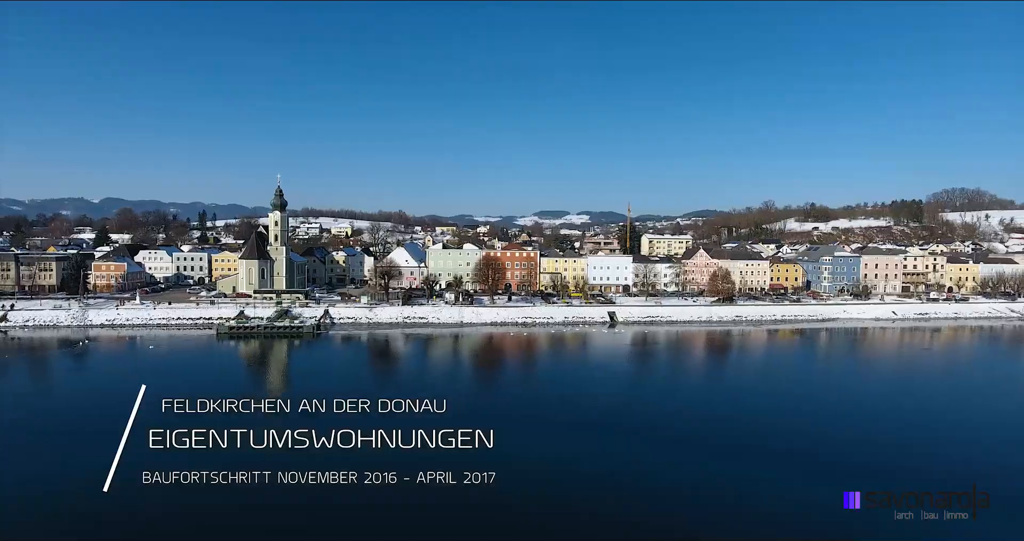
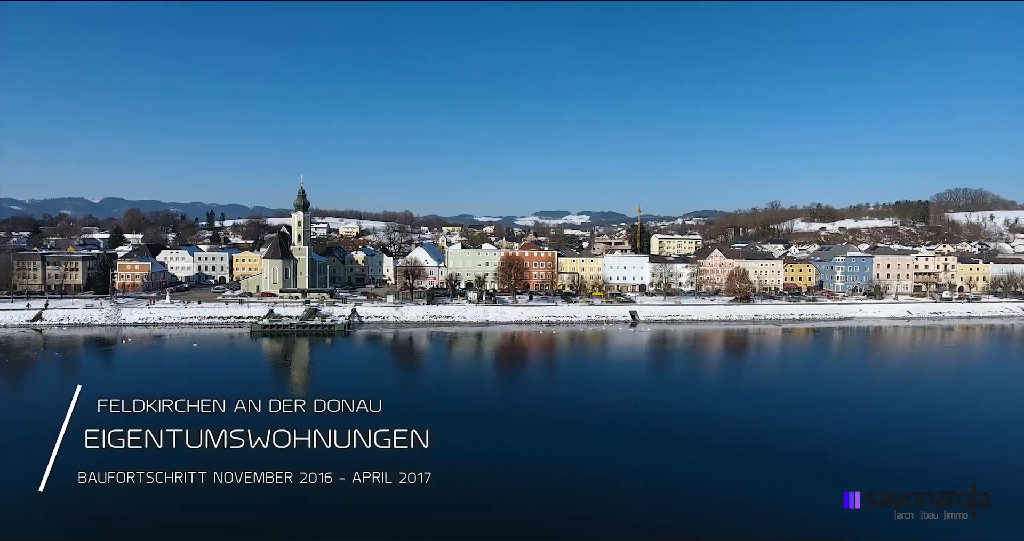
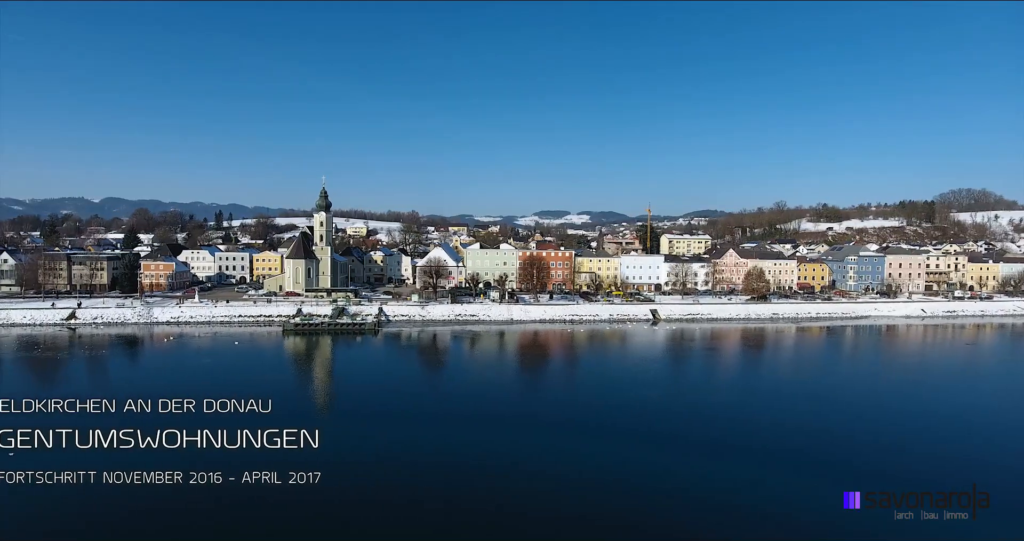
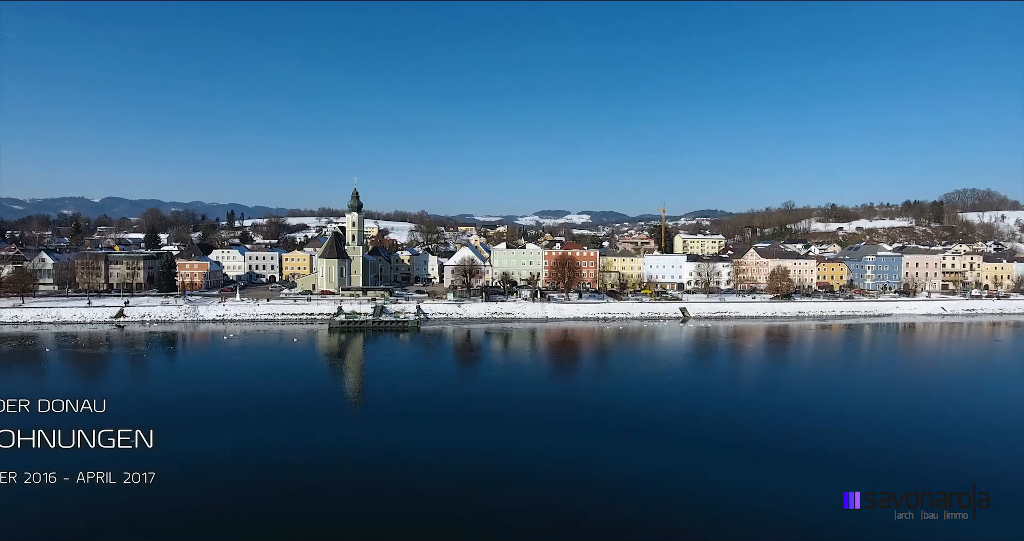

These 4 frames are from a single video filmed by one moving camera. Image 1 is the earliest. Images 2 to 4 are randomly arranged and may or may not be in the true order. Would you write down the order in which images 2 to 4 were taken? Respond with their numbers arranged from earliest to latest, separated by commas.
2, 3, 4
